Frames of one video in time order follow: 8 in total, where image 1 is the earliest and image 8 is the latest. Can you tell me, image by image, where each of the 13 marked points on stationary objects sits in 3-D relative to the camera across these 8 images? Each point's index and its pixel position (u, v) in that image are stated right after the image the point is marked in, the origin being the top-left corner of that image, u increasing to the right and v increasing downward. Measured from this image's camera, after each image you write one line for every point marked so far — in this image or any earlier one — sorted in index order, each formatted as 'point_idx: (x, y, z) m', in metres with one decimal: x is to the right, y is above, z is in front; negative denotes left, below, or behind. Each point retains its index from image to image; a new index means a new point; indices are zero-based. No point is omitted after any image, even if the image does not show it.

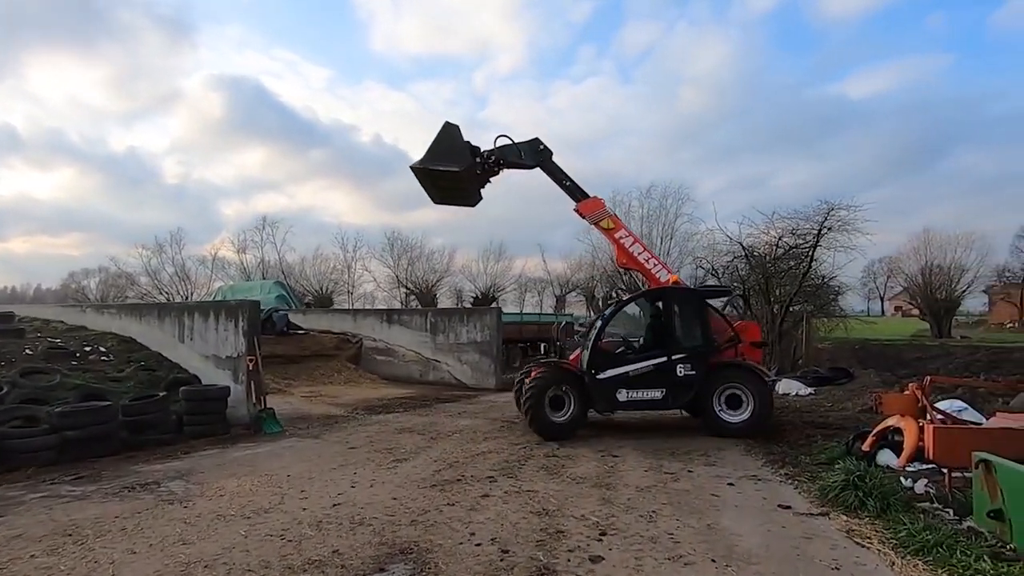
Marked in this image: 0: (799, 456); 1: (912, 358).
0: (+3.4, -2.0, +6.9) m
1: (+12.9, -2.3, +18.8) m
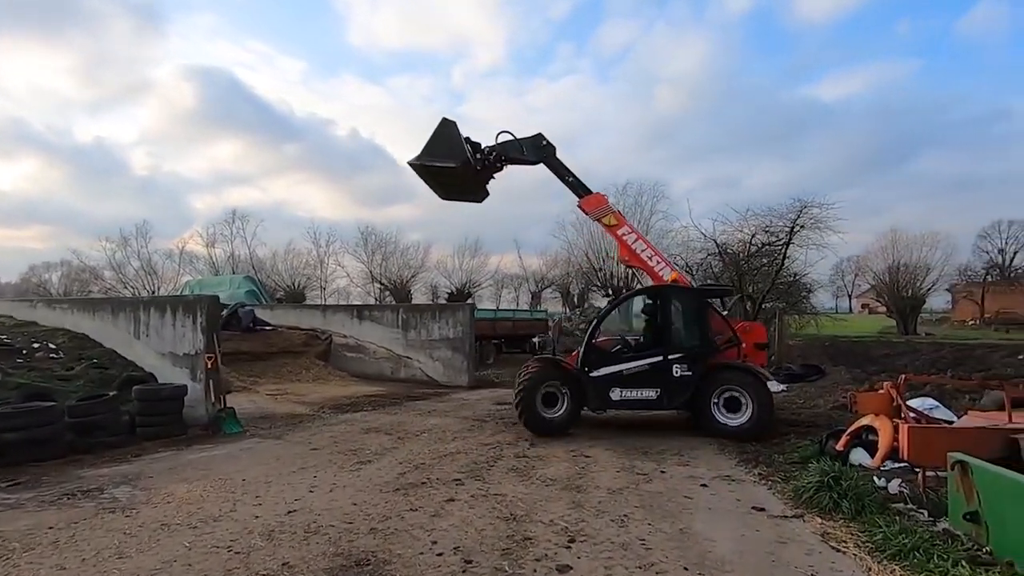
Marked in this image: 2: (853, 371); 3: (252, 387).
0: (+3.0, -1.9, +6.8) m
1: (+12.1, -2.2, +19.1) m
2: (+8.2, -2.0, +14.0) m
3: (-6.1, -2.3, +13.6) m
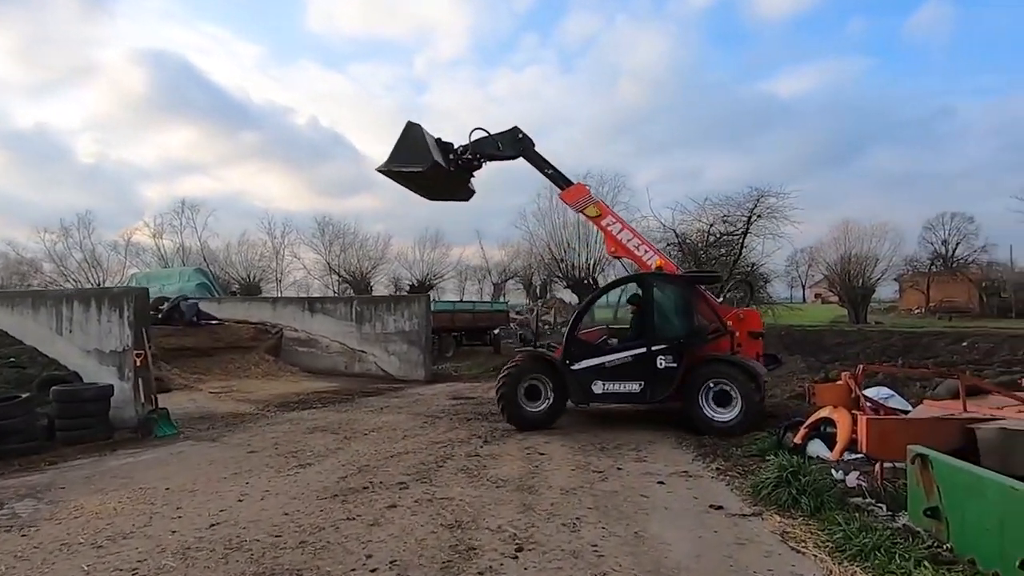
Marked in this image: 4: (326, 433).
0: (+2.5, -1.8, +6.6) m
1: (+10.7, -1.8, +19.5) m
2: (+7.2, -1.7, +14.1) m
3: (-7.0, -2.1, +12.9) m
4: (-2.5, -2.0, +8.0) m
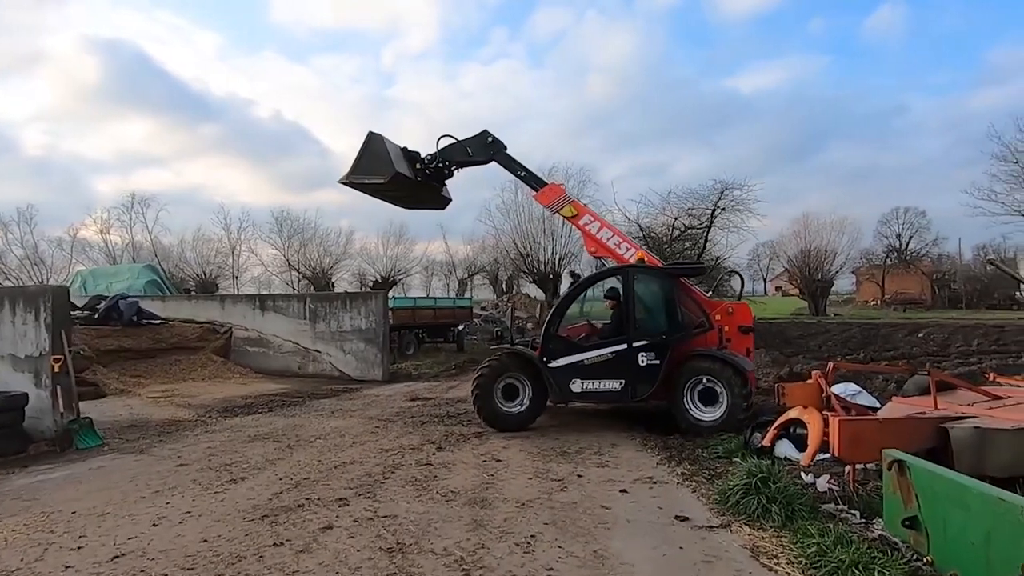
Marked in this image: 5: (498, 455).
0: (+2.0, -1.7, +6.3) m
1: (+9.5, -1.6, +19.6) m
2: (+6.3, -1.6, +14.1) m
3: (-7.8, -2.1, +12.1) m
4: (-3.1, -1.9, +7.4) m
5: (-0.2, -1.8, +6.2) m
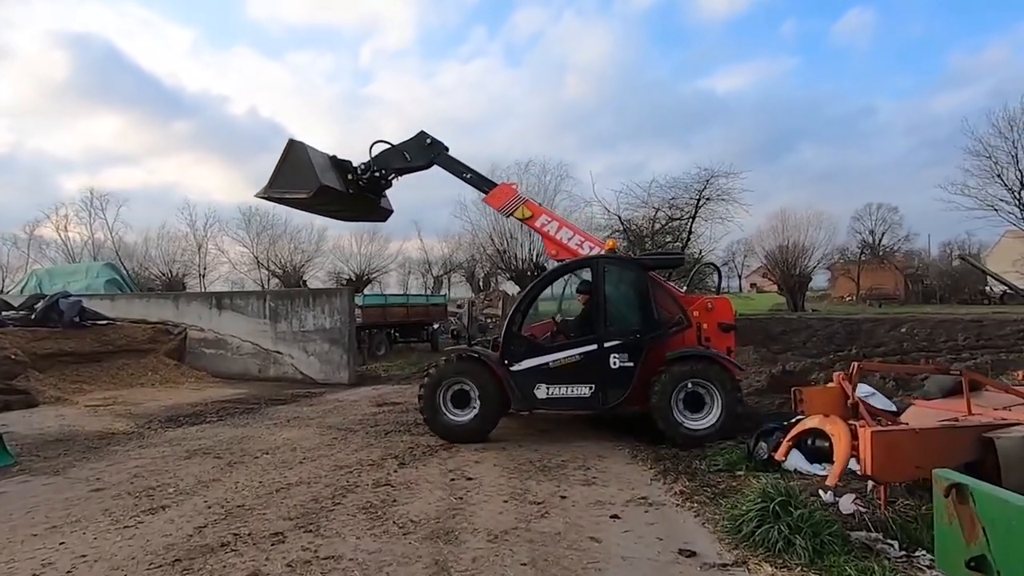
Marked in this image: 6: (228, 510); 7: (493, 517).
0: (+1.7, -1.7, +5.6) m
1: (+8.8, -1.4, +19.2) m
2: (+5.7, -1.4, +13.5) m
3: (-8.3, -2.1, +11.0) m
4: (-3.4, -1.9, +6.5) m
5: (-0.4, -1.7, +5.4) m
6: (-2.2, -1.8, +4.6) m
7: (-0.1, -1.7, +4.3) m
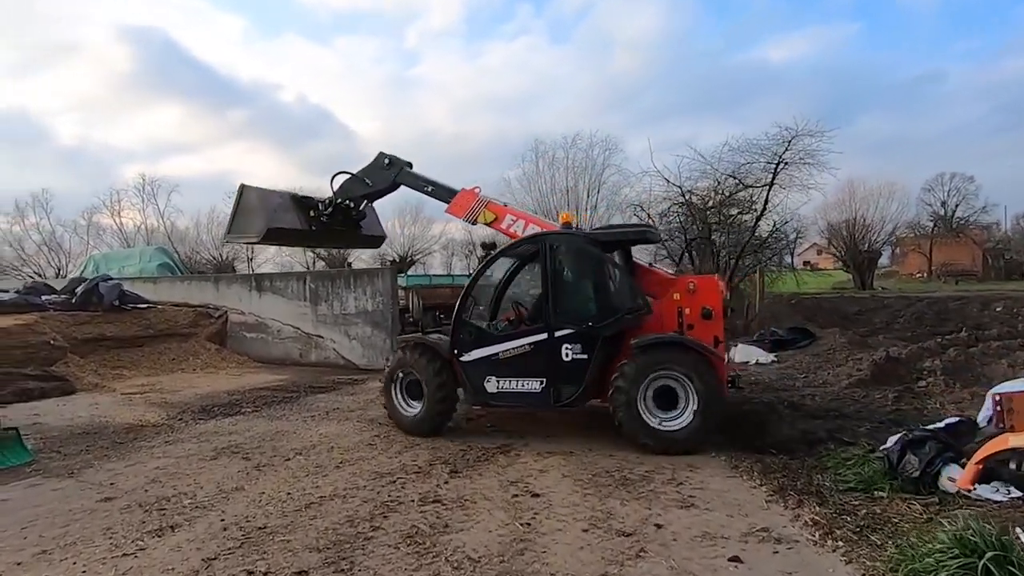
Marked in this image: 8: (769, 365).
0: (+2.3, -1.4, +4.5) m
1: (+10.3, -0.7, +17.5) m
2: (+6.9, -0.9, +12.1) m
3: (-7.3, -1.7, +10.6) m
4: (-2.7, -1.7, +5.7) m
5: (+0.2, -1.5, +4.5) m
6: (-1.7, -1.6, +3.8) m
7: (+0.3, -1.5, +3.3) m
8: (+4.3, -1.3, +9.7) m
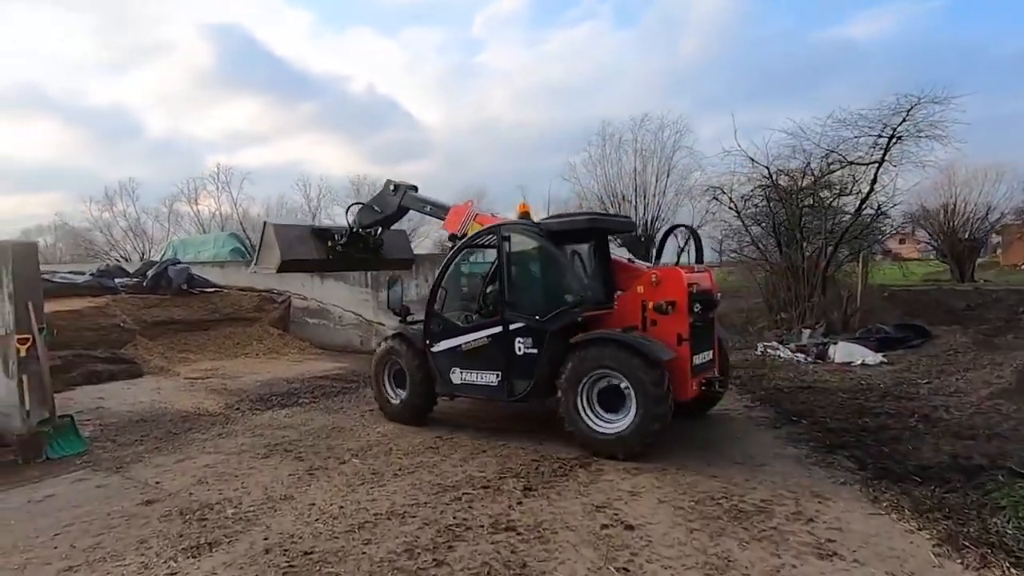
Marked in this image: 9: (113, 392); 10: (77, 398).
0: (+2.9, -1.4, +3.5) m
1: (+12.1, -0.5, +15.6) m
2: (+8.2, -0.8, +10.6) m
3: (-6.1, -1.4, +10.5) m
4: (-2.0, -1.5, +5.3) m
5: (+0.7, -1.4, +3.7) m
6: (-1.2, -1.5, +3.2) m
7: (+0.8, -1.5, +2.5) m
8: (+5.4, -1.2, +8.5) m
9: (-5.8, -1.5, +8.5) m
10: (-6.0, -1.5, +8.1) m
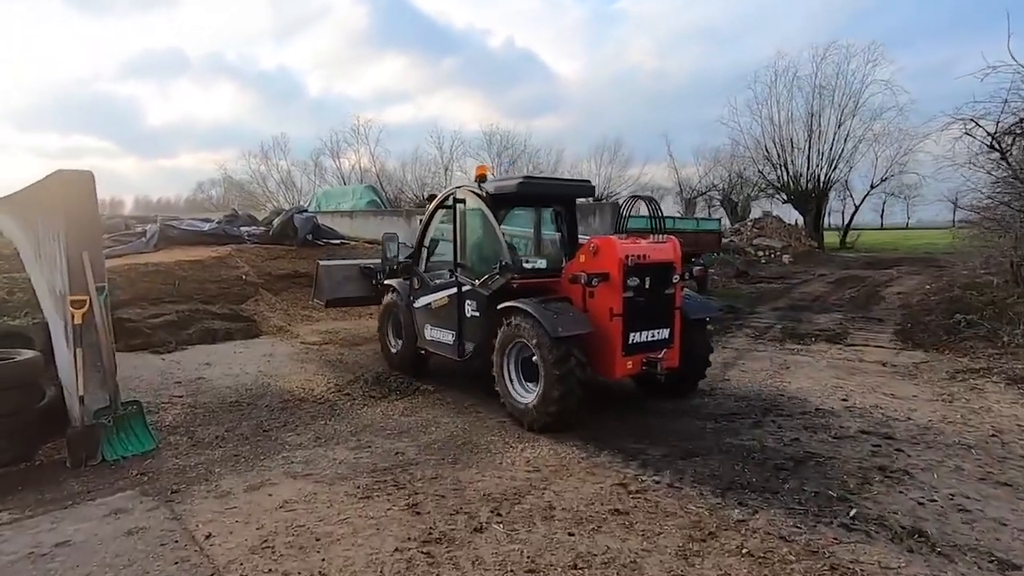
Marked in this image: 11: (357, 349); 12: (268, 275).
0: (+3.7, -1.5, +0.7) m
1: (+15.4, -0.1, +10.5) m
2: (+10.4, -0.6, +6.5) m
3: (-3.5, -0.6, +9.5) m
4: (-0.7, -1.3, +3.5) m
5: (+1.7, -1.4, +1.4) m
6: (-0.3, -1.4, +1.3) m
7: (+1.5, -1.5, +0.2) m
8: (+7.2, -1.0, +5.1) m
9: (-3.7, -0.9, +7.4) m
10: (-4.0, -0.9, +7.1) m
11: (-2.2, -0.9, +8.1) m
12: (-4.5, +0.3, +10.7) m
